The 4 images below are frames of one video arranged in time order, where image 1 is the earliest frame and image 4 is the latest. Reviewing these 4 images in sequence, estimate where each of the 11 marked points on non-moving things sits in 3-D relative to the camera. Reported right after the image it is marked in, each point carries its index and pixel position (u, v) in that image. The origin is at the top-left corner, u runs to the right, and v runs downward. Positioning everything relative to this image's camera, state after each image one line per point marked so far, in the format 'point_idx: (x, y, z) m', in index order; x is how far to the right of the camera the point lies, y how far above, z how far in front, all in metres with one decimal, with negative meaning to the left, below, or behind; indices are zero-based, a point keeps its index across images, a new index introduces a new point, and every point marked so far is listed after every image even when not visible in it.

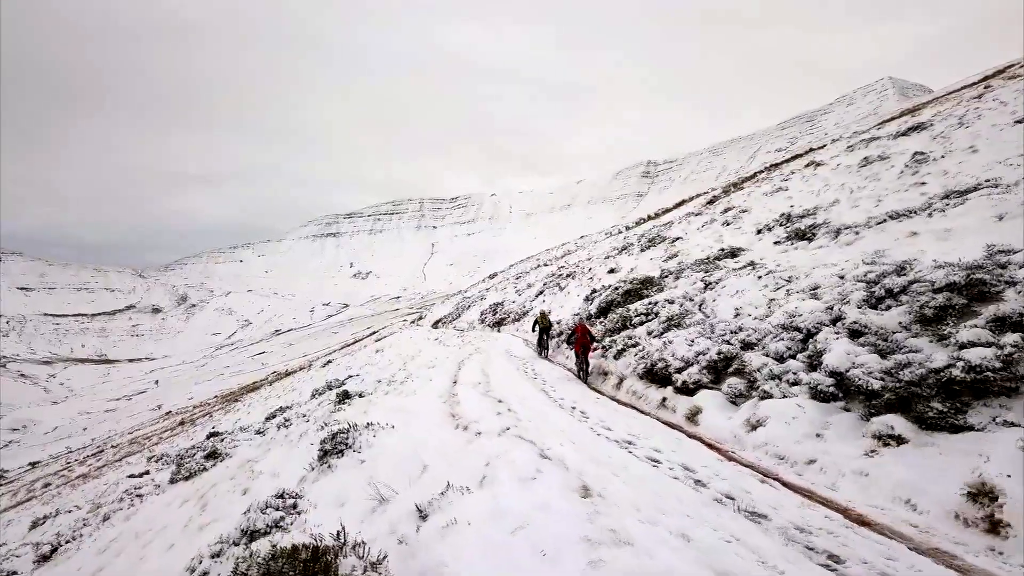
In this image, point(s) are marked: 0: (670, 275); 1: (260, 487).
0: (+3.2, +0.3, +15.3) m
1: (-2.9, -2.3, +8.9) m
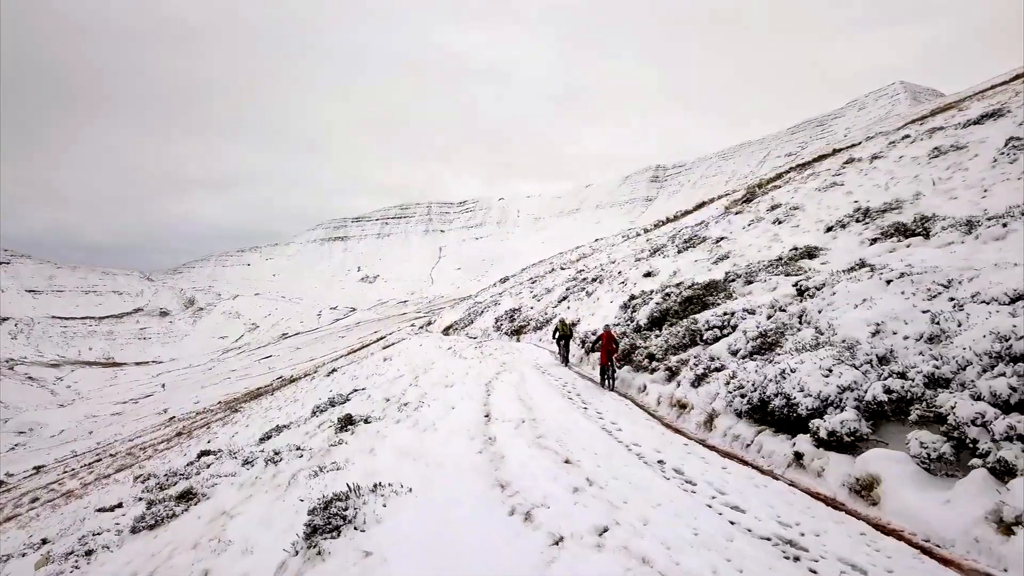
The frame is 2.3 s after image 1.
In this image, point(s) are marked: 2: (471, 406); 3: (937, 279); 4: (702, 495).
0: (+3.8, +0.2, +12.8) m
1: (-2.4, -2.3, +6.4) m
2: (-0.6, -1.5, +9.7) m
3: (+4.1, +0.1, +7.5) m
4: (+1.3, -1.4, +5.2) m
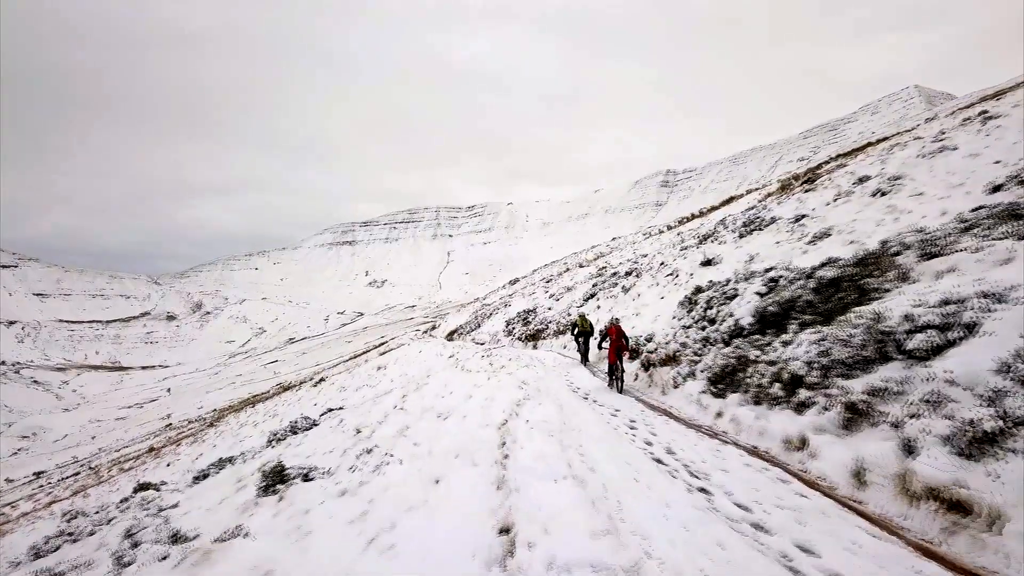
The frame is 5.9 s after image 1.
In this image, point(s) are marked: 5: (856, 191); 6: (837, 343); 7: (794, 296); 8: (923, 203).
0: (+4.1, +0.4, +7.9) m
1: (-2.2, -2.0, +1.6) m
2: (-0.3, -1.3, +4.9) m
3: (+4.4, +0.4, +2.6) m
4: (+1.5, -1.1, +0.3) m
5: (+7.7, +2.2, +17.3) m
6: (+2.7, -0.5, +6.4) m
7: (+3.0, -0.1, +8.6) m
8: (+6.7, +1.4, +12.6) m
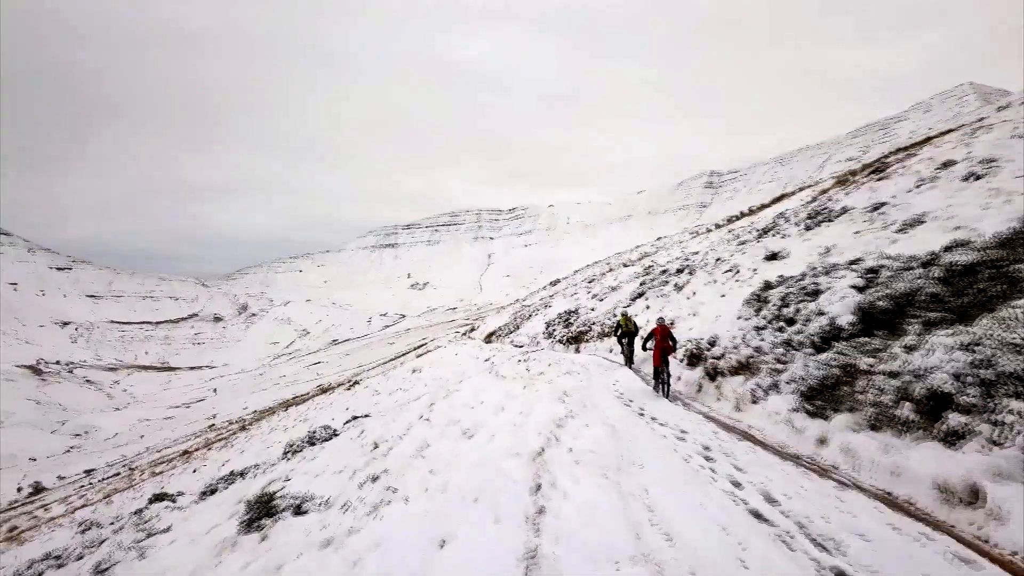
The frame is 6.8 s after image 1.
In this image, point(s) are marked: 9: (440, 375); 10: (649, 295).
0: (+4.4, +0.5, +6.1) m
1: (-2.2, -1.9, +0.1) m
2: (-0.1, -1.2, +3.3) m
3: (+4.4, +0.5, +0.8) m
4: (+1.4, -1.0, -1.3) m
5: (+8.6, +2.2, +15.4) m
6: (+2.9, -0.4, +4.7) m
7: (+3.4, 0.0, +6.8) m
8: (+7.3, +1.5, +10.7) m
9: (-1.9, -2.2, +19.4) m
10: (+3.5, -0.2, +19.9) m
